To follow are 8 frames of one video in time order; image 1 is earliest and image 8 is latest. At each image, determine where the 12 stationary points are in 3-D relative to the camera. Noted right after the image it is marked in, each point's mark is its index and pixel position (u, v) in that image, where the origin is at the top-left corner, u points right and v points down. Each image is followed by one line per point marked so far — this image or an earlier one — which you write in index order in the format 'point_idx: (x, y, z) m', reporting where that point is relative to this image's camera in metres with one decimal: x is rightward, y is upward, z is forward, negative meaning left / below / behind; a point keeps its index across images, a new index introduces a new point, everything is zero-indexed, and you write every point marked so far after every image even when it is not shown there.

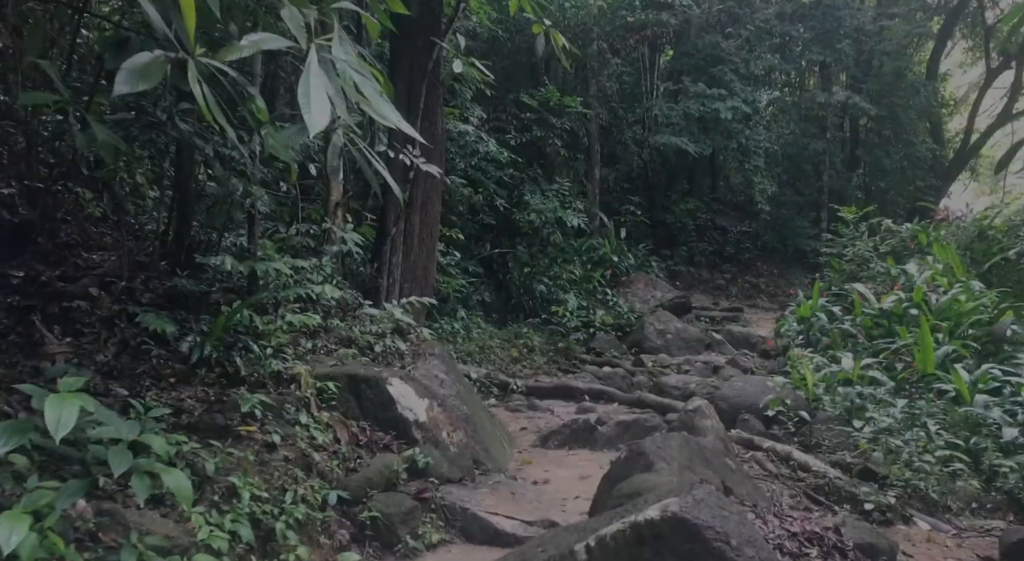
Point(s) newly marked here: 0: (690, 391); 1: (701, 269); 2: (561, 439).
0: (+1.3, -0.8, +5.9) m
1: (+3.1, +0.2, +12.8) m
2: (+0.3, -0.9, +4.5) m
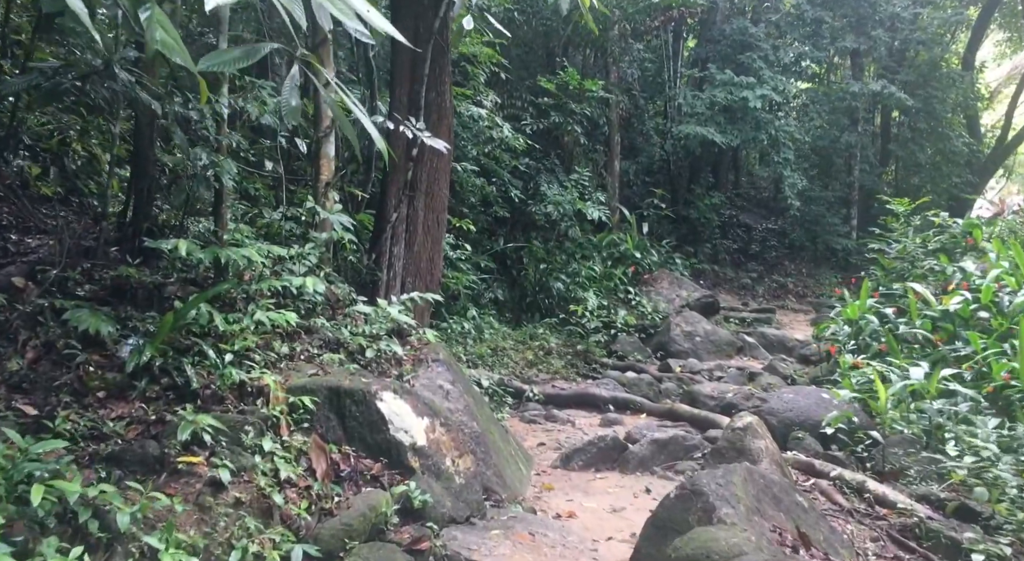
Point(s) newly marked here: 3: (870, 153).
0: (+1.4, -0.8, +5.3) m
1: (+3.3, +0.2, +12.2) m
2: (+0.4, -0.9, +3.8) m
3: (+5.7, +2.1, +12.8) m
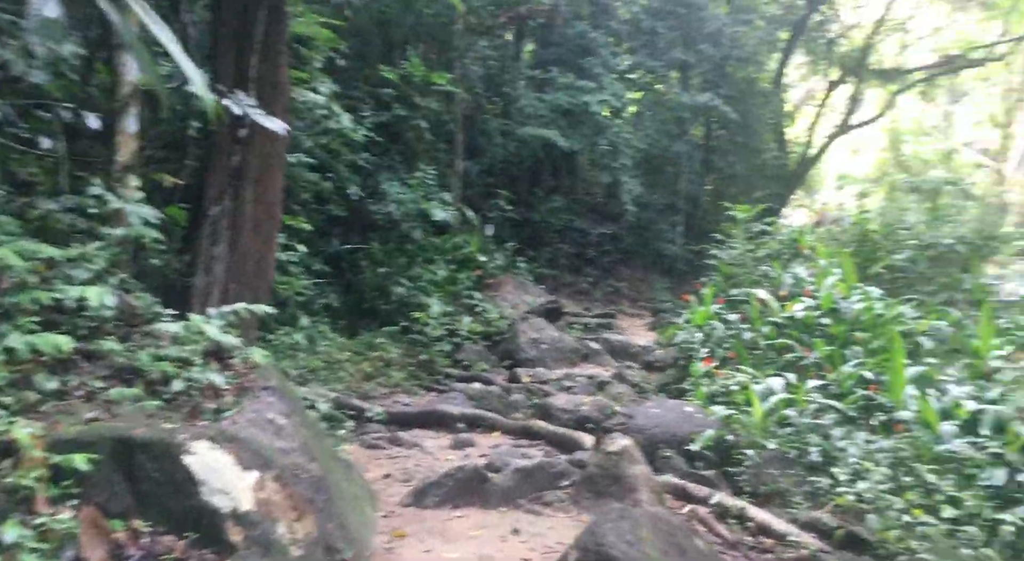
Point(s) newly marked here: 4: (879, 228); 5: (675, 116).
0: (+0.5, -0.9, +5.0) m
1: (+0.8, +0.1, +12.1) m
2: (-0.3, -0.9, +3.3) m
3: (+3.1, +2.0, +13.2) m
4: (+3.4, +0.5, +7.3) m
5: (+2.6, +2.7, +12.7) m
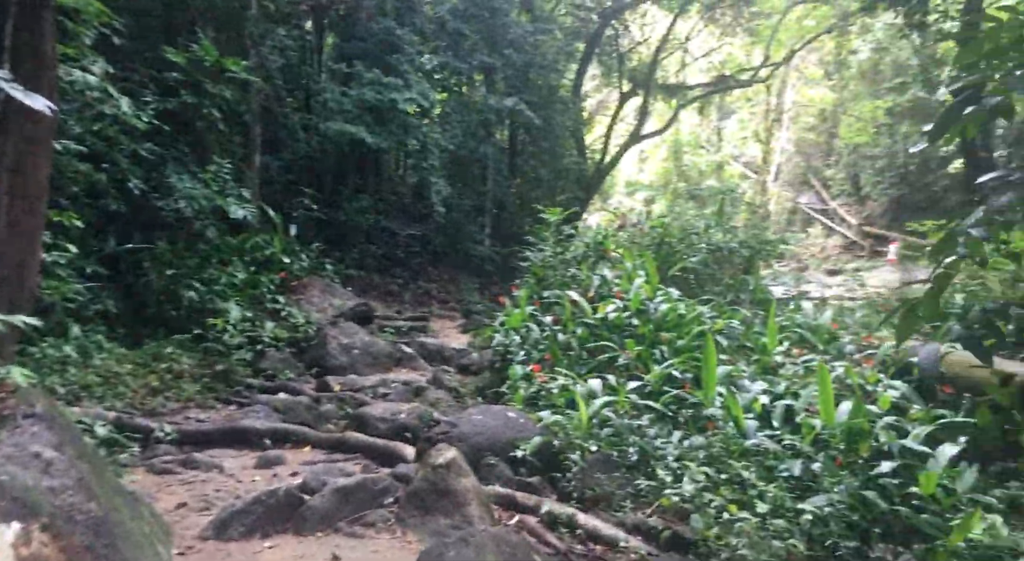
0: (-0.7, -0.9, +4.8) m
1: (-2.1, +0.1, +11.8) m
2: (-1.0, -0.9, +3.0) m
3: (-0.2, +2.0, +13.4) m
4: (+1.6, +0.5, +7.8) m
5: (-0.5, +2.6, +12.8) m
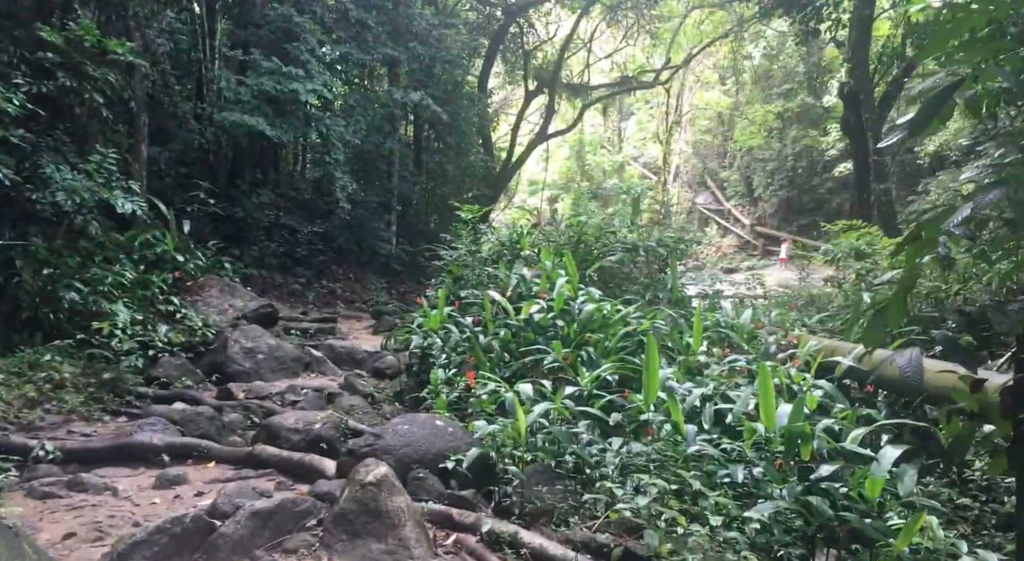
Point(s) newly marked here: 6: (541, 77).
0: (-1.1, -0.9, +4.5) m
1: (-3.4, +0.1, +11.2) m
2: (-1.2, -0.9, +2.7) m
3: (-1.7, +2.0, +13.1) m
4: (+0.8, +0.5, +7.7) m
5: (-2.0, +2.7, +12.4) m
6: (+0.5, +4.1, +16.0) m
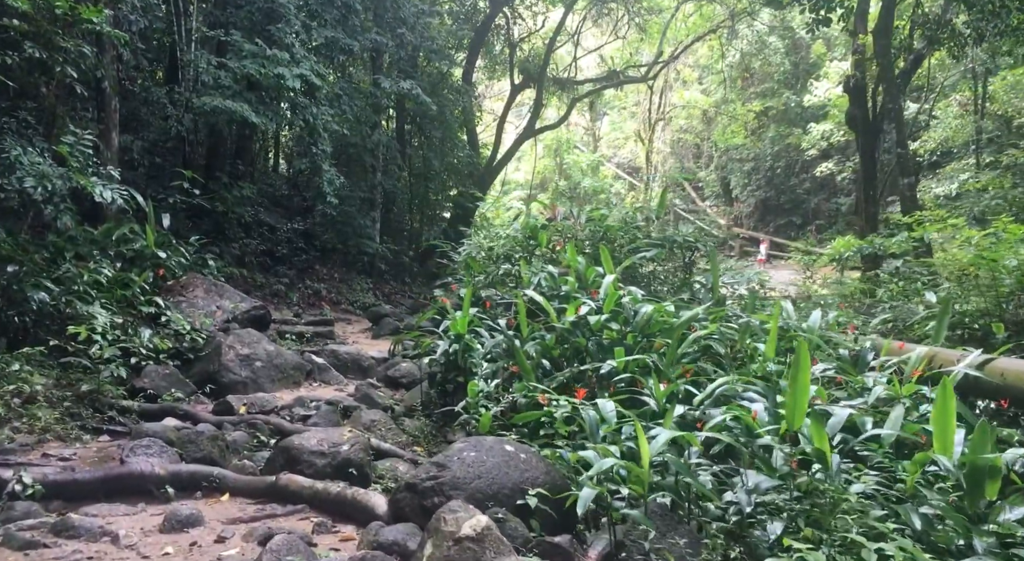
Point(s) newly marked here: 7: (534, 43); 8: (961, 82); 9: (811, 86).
0: (-0.8, -0.9, +3.8) m
1: (-3.4, +0.1, +10.4) m
2: (-0.8, -0.9, +2.0) m
3: (-1.8, +2.0, +12.4) m
4: (+0.9, +0.5, +7.1) m
5: (-2.0, +2.7, +11.7) m
6: (+0.3, +4.1, +15.4) m
7: (+0.4, +4.8, +16.0) m
8: (+7.6, +3.3, +13.3) m
9: (+6.7, +4.3, +17.6) m
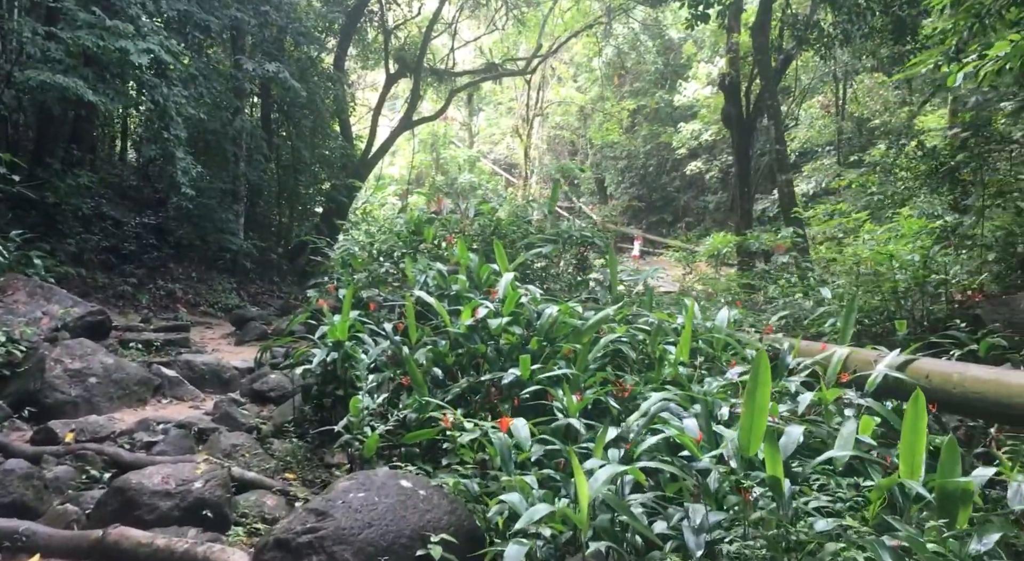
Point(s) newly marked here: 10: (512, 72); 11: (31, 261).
0: (-1.3, -0.9, +3.1) m
1: (-4.9, +0.1, +9.2) m
2: (-1.0, -0.9, +1.3) m
3: (-3.6, +2.0, +11.4) m
4: (-0.1, +0.5, +6.7) m
5: (-3.7, +2.7, +10.7) m
6: (-2.0, +4.1, +14.7) m
7: (-2.0, +4.8, +15.3) m
8: (+5.5, +3.4, +13.8) m
9: (+3.9, +4.4, +17.9) m
10: (+0.1, +4.1, +15.6) m
11: (-4.1, +0.2, +6.8) m
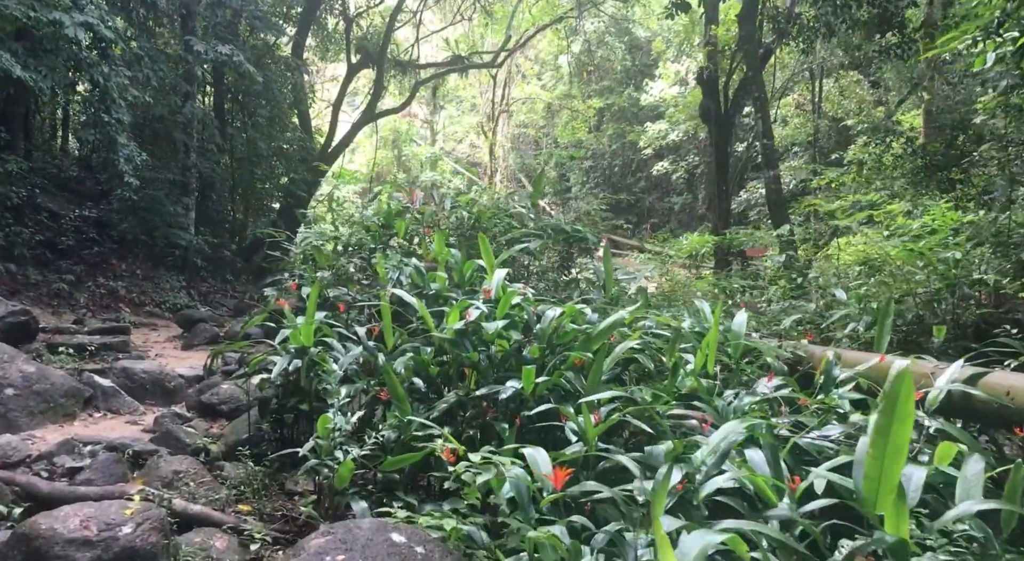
0: (-1.2, -0.8, +2.5) m
1: (-5.2, +0.2, +8.4) m
2: (-0.8, -0.9, +0.7) m
3: (-4.0, +2.0, +10.6) m
4: (-0.2, +0.5, +6.1) m
5: (-4.1, +2.7, +9.9) m
6: (-2.6, +4.1, +14.0) m
7: (-2.6, +4.9, +14.6) m
8: (+5.0, +3.4, +13.5) m
9: (+3.2, +4.4, +17.5) m
10: (-0.5, +4.1, +15.0) m
11: (-4.3, +0.2, +6.0) m
